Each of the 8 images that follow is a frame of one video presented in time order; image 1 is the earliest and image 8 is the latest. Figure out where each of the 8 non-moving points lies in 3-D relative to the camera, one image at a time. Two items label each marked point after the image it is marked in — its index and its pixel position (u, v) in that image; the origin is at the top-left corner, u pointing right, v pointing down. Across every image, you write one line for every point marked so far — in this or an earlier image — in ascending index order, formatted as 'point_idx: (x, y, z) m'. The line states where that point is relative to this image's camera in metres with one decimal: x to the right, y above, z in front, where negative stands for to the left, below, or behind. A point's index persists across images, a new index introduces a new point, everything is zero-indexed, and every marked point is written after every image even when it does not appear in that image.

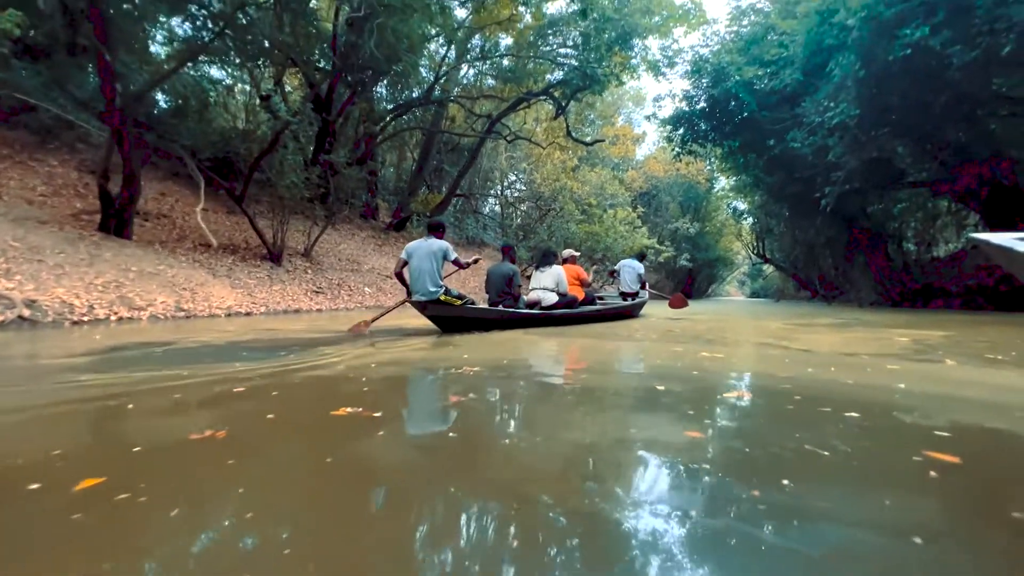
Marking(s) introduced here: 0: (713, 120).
0: (+6.7, +5.6, +15.7) m
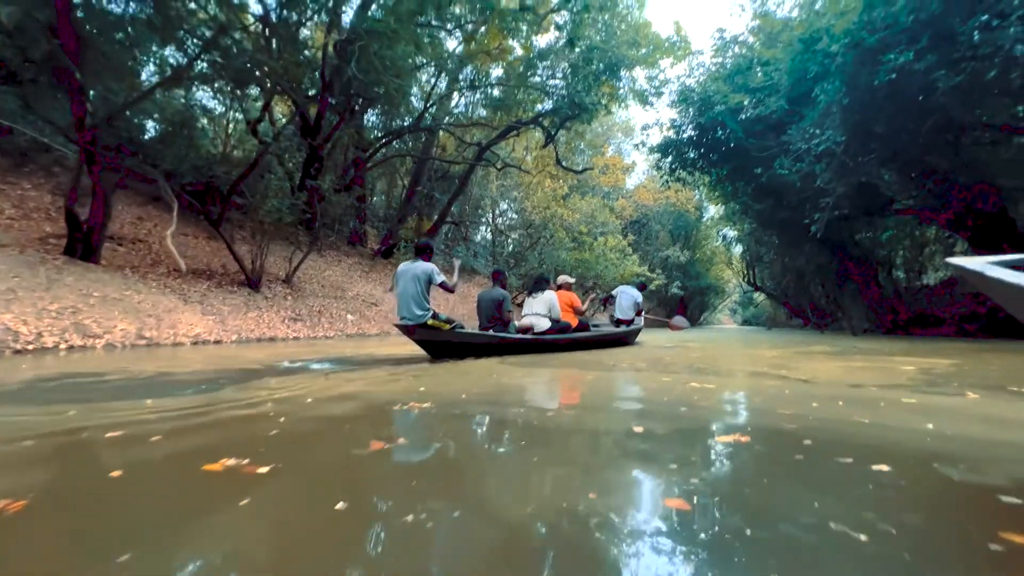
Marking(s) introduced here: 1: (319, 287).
0: (+6.3, +4.7, +15.8) m
1: (-5.6, 0.0, +13.6) m
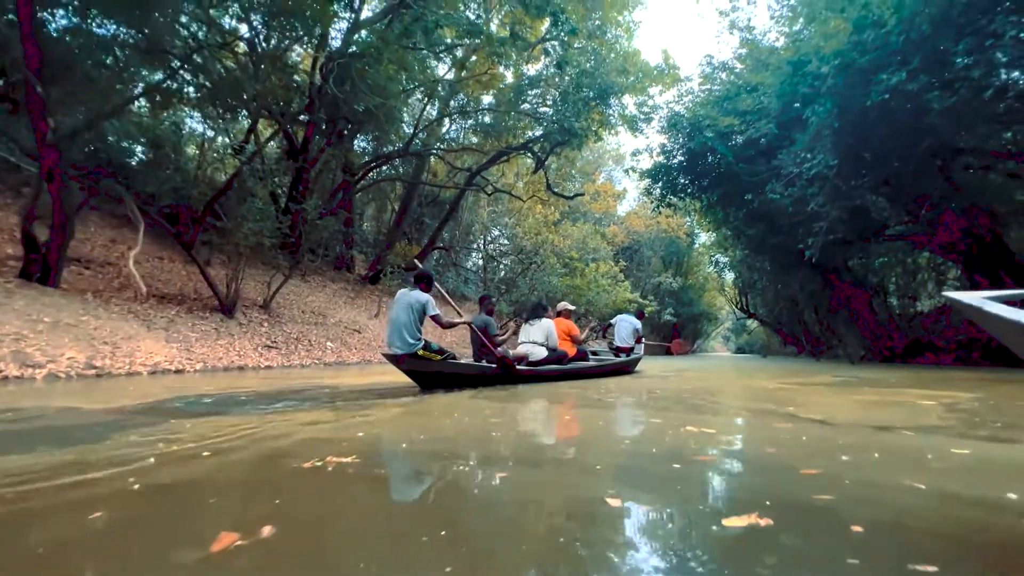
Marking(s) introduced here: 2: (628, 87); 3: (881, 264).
0: (+5.9, +3.8, +15.7) m
1: (-5.9, -0.7, +13.1) m
2: (+4.4, +7.6, +17.9) m
3: (+13.2, +0.9, +16.7) m
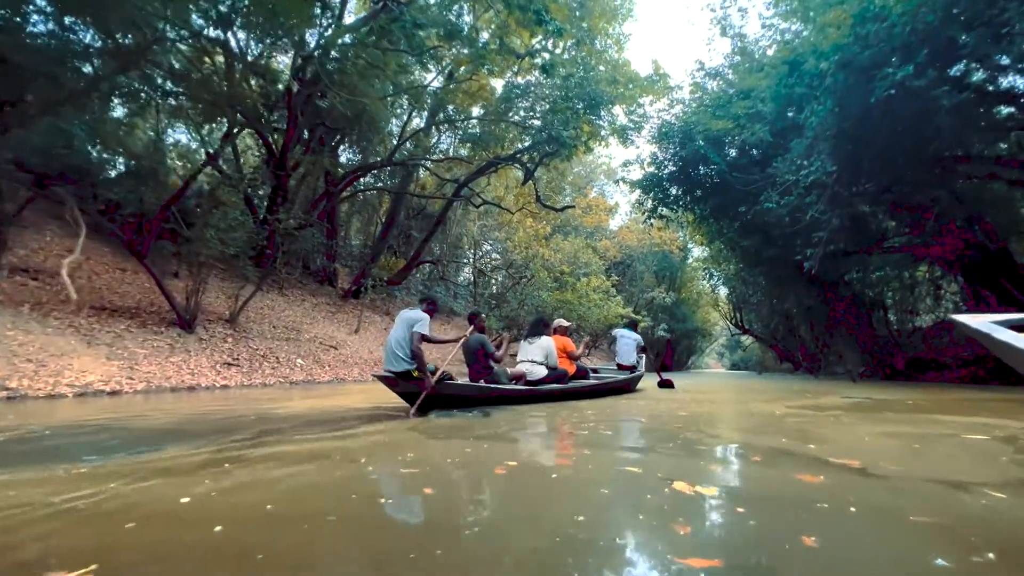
0: (+5.5, +3.4, +15.3) m
1: (-6.4, -1.0, +12.4) m
2: (+4.0, +7.1, +17.5) m
3: (+12.8, +0.4, +16.2) m
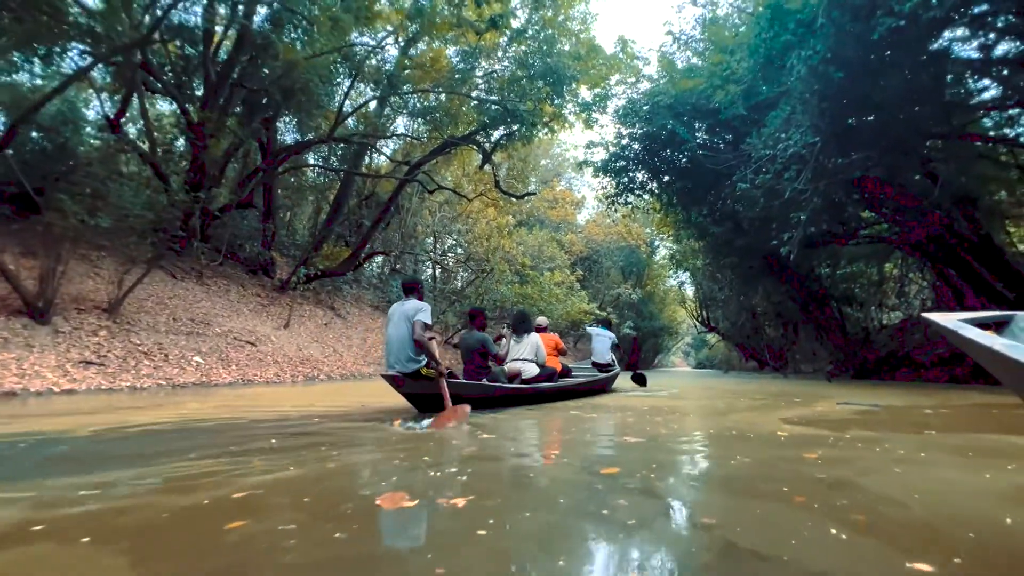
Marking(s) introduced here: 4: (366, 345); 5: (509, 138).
0: (+4.1, +3.6, +14.1) m
1: (-7.6, -0.7, +10.5) m
2: (+2.4, +7.3, +16.3) m
3: (+11.2, +0.6, +15.5) m
4: (-5.2, -2.0, +16.7) m
5: (-0.1, +5.5, +17.2) m
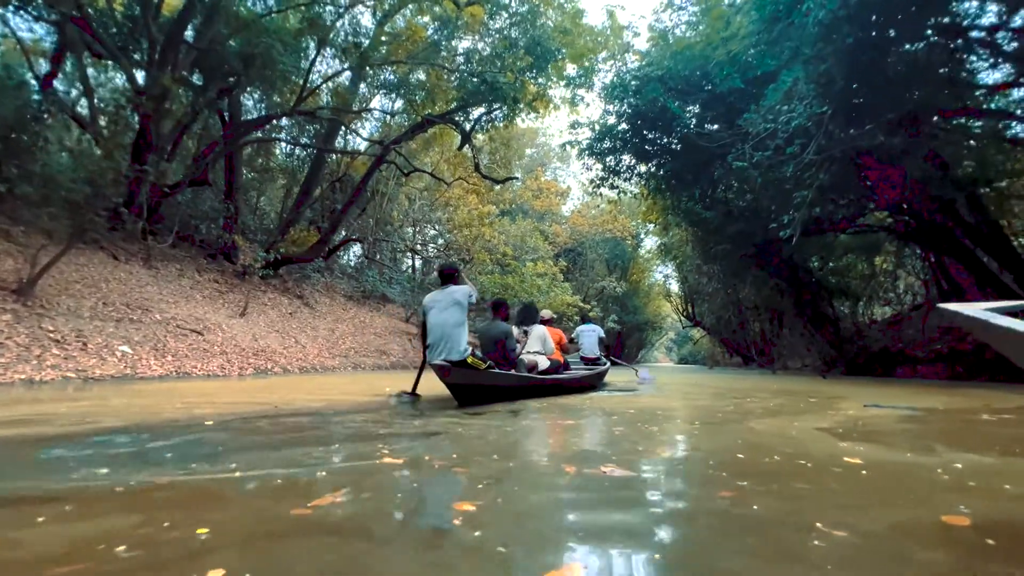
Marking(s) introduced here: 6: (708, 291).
0: (+3.5, +3.9, +13.2) m
1: (-8.1, -0.3, +9.3) m
2: (+1.8, +7.7, +15.3) m
3: (+10.6, +0.8, +14.9) m
4: (-5.9, -1.6, +15.6) m
5: (-0.8, +5.8, +16.2) m
6: (+8.3, -0.1, +19.8) m
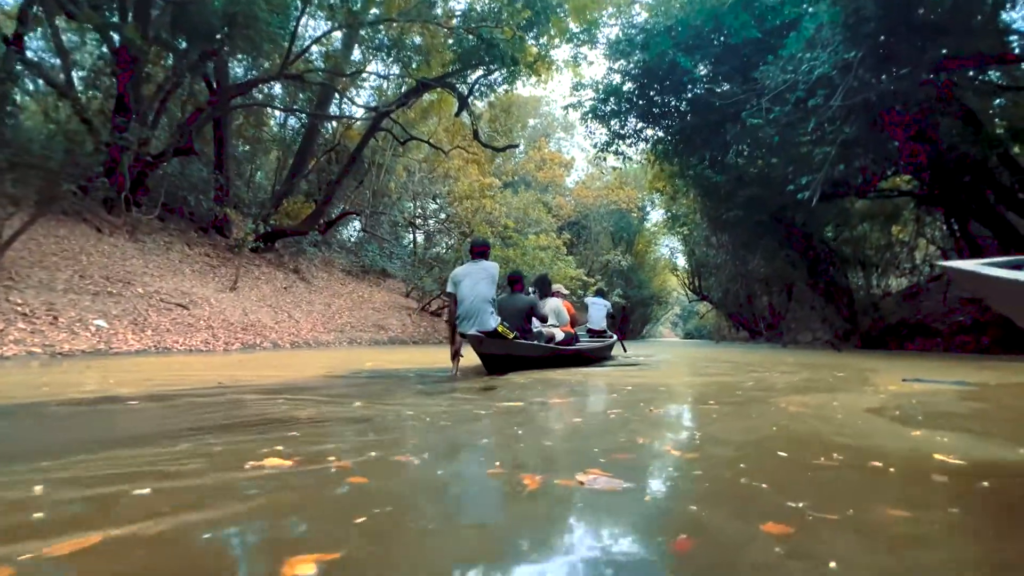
0: (+3.4, +4.7, +12.4) m
1: (-8.2, +0.2, +8.8) m
2: (+1.8, +8.5, +14.3) m
3: (+10.6, +1.7, +14.2) m
4: (-5.9, -0.7, +15.2) m
5: (-0.8, +6.7, +15.3) m
6: (+8.4, +1.0, +19.2) m
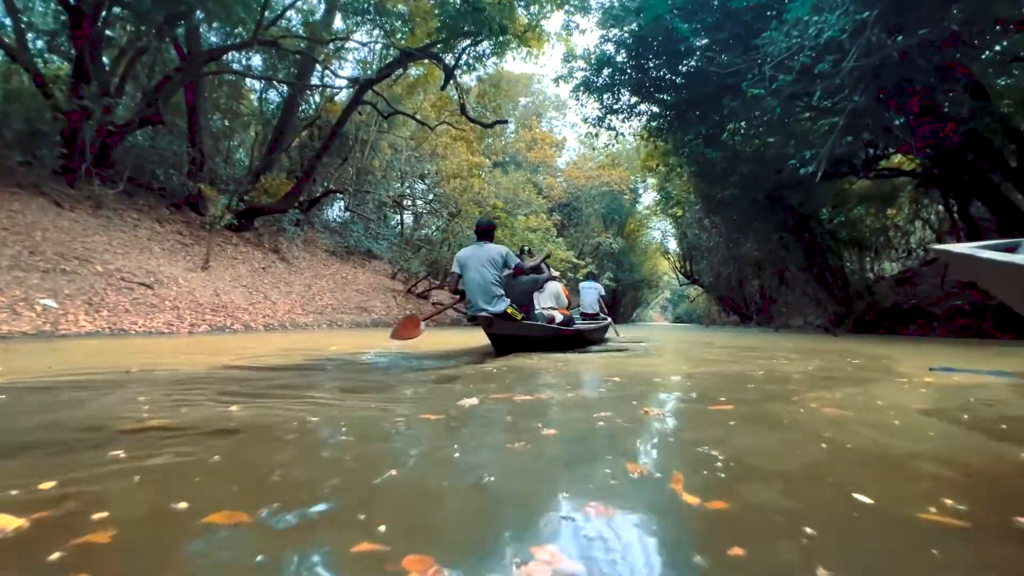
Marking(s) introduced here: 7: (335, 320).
0: (+3.1, +5.1, +11.8) m
1: (-8.5, +0.6, +8.2) m
2: (+1.5, +9.0, +13.6) m
3: (+10.2, +2.2, +13.8) m
4: (-6.3, -0.1, +14.6) m
5: (-1.1, +7.3, +14.6) m
6: (+7.9, +1.7, +18.8) m
7: (-5.0, -0.9, +13.4) m
